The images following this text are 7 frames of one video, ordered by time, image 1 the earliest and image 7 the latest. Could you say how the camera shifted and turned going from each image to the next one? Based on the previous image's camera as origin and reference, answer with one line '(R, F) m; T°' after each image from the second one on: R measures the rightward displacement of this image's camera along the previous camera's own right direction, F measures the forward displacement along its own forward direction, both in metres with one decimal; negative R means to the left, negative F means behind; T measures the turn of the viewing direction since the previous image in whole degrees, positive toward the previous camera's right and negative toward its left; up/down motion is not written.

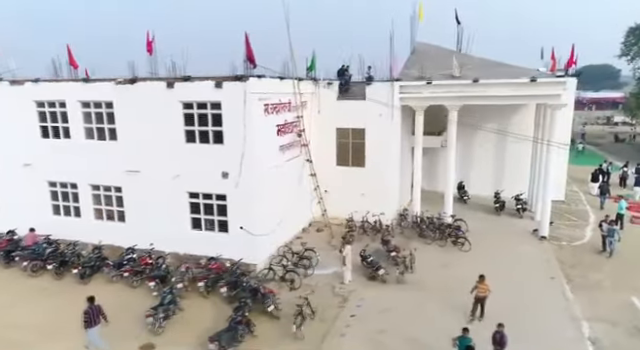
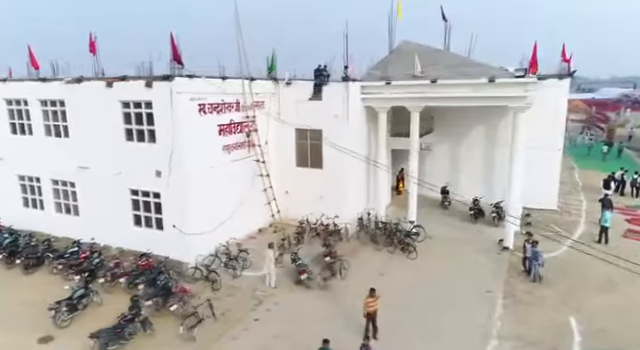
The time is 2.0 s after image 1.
(+3.7, +0.5) m; -6°
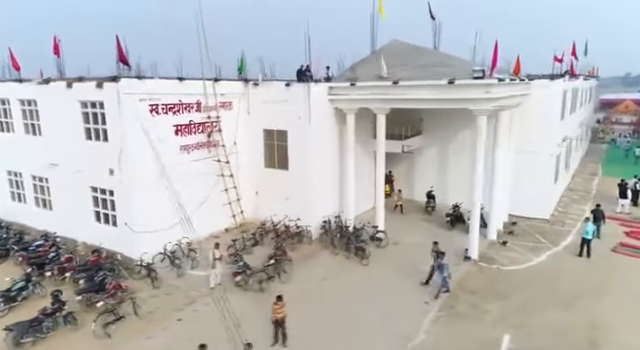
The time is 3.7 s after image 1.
(+3.1, +0.4) m; -6°
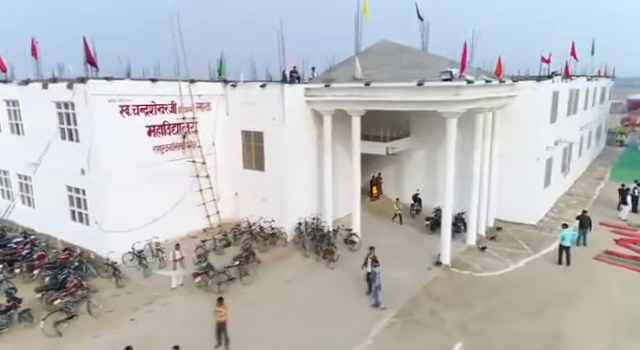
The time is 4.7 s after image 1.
(+1.8, +0.1) m; -3°
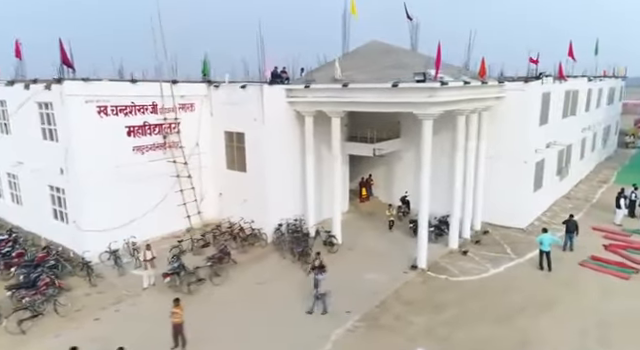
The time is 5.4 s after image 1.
(+1.3, +0.1) m; -2°
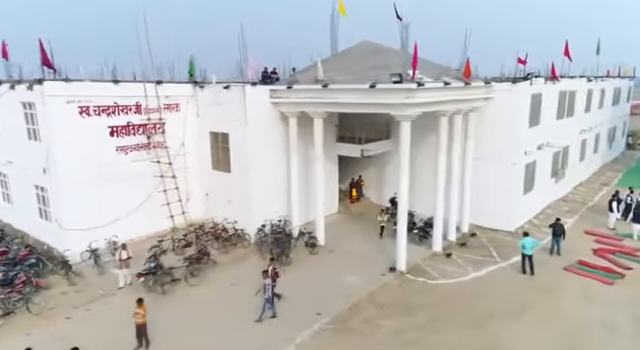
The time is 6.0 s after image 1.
(+1.1, +0.1) m; -2°
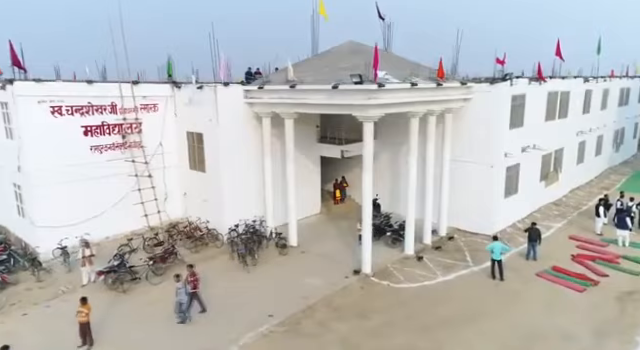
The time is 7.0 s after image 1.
(+1.7, +0.1) m; -2°
